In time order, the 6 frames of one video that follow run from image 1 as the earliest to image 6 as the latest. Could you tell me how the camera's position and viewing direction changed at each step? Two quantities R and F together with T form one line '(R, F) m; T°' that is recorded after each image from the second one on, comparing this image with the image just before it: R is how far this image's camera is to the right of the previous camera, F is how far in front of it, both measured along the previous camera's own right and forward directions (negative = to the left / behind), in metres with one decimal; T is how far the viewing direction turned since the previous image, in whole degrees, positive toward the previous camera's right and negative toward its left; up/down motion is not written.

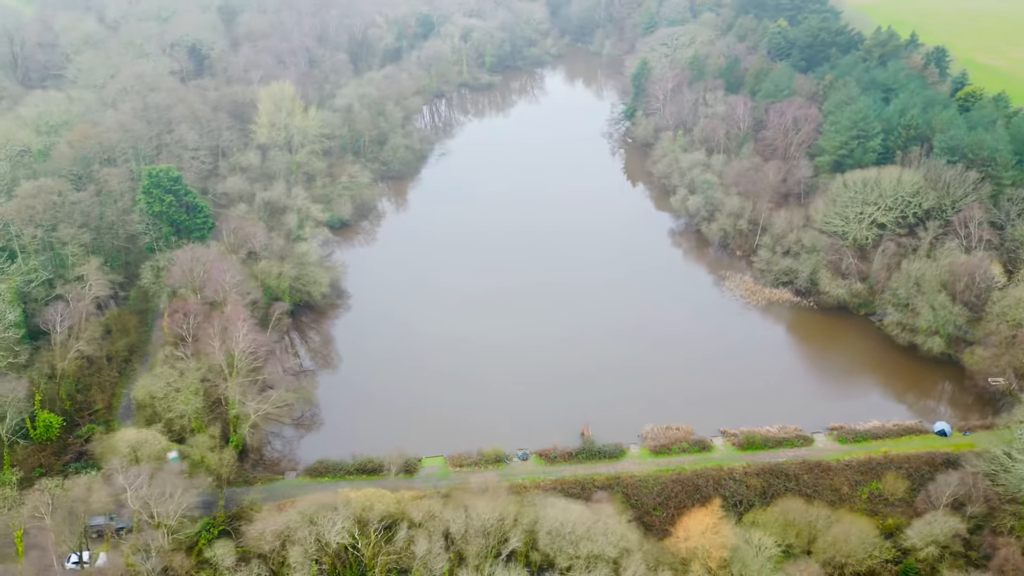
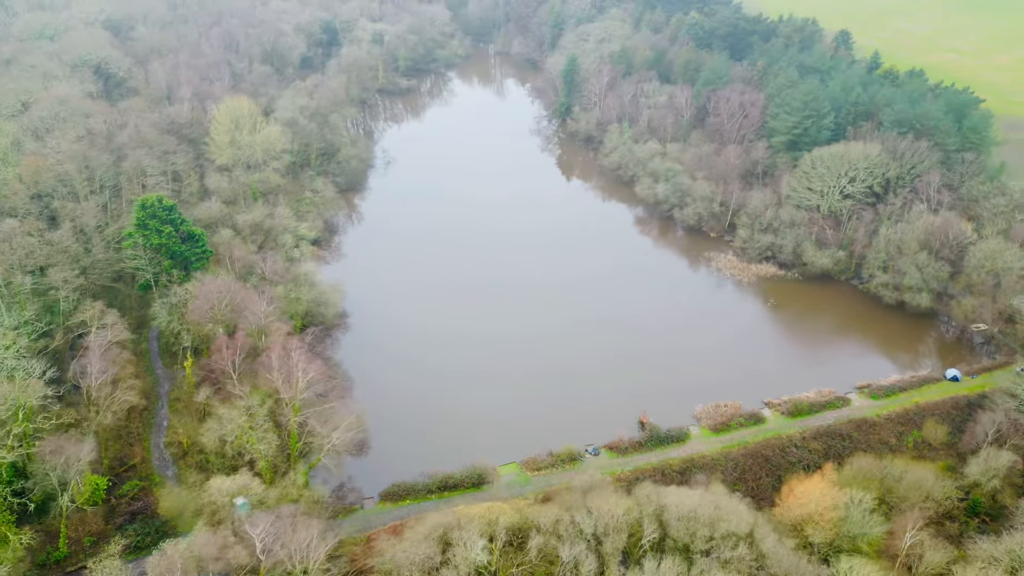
(-9.7, +1.0) m; +10°
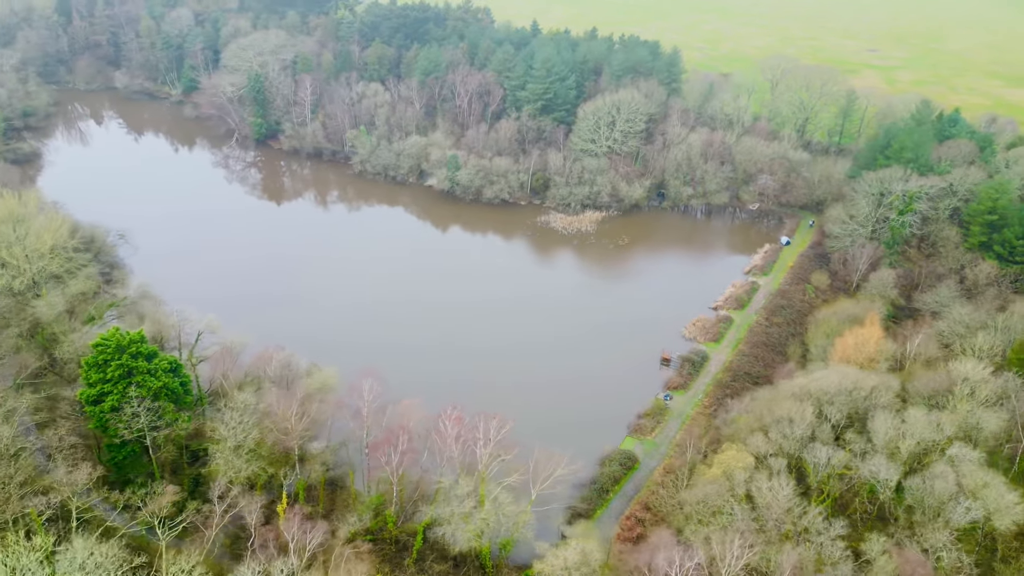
(-25.3, +8.5) m; +34°
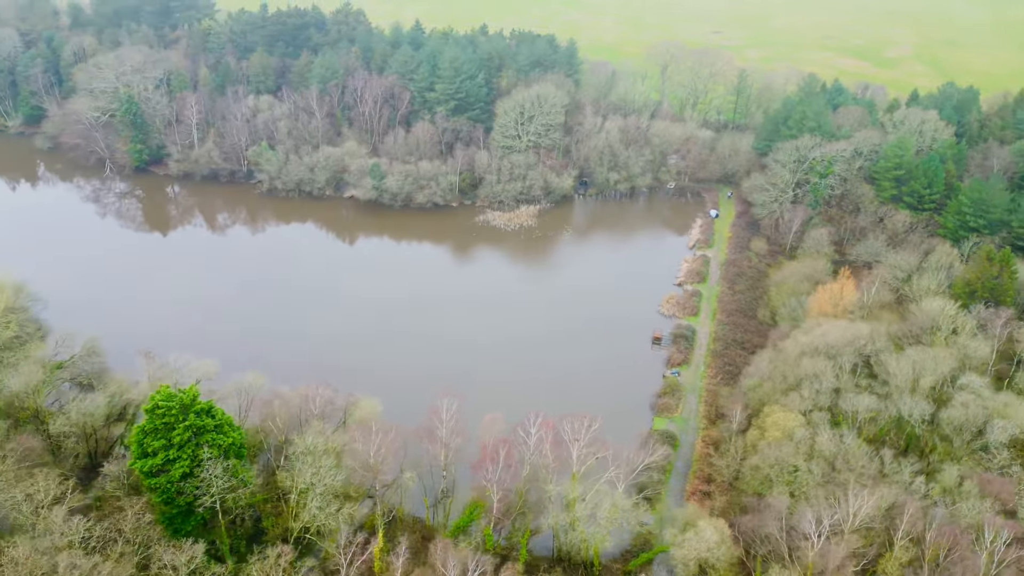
(-10.0, +1.6) m; +13°
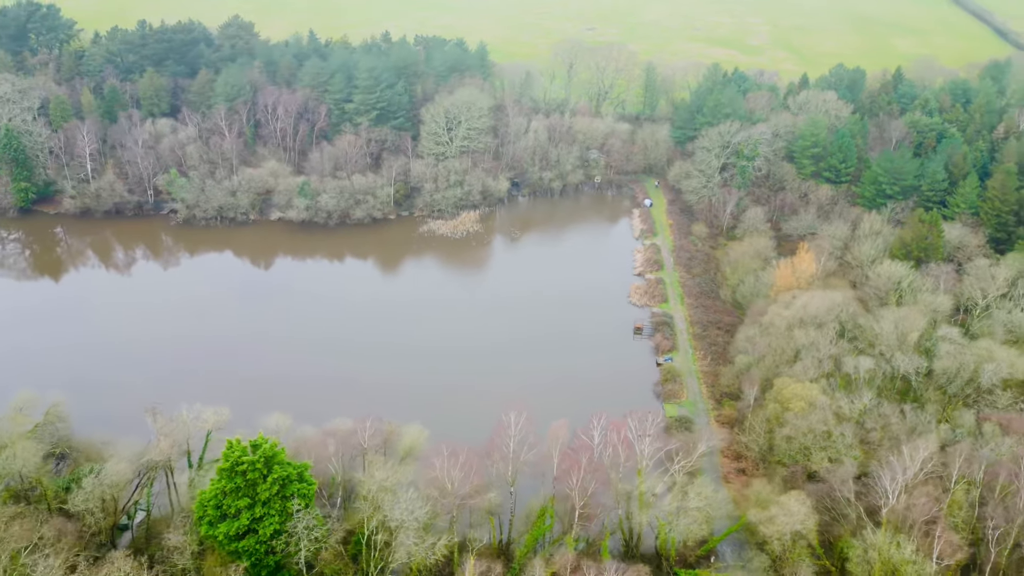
(-8.0, +1.2) m; +11°
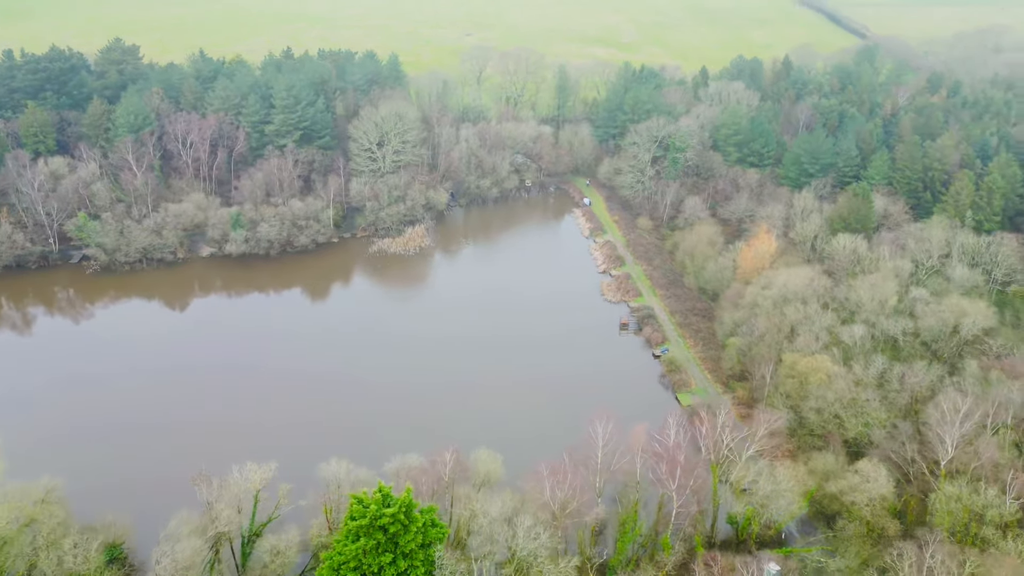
(-8.7, +1.5) m; +11°
